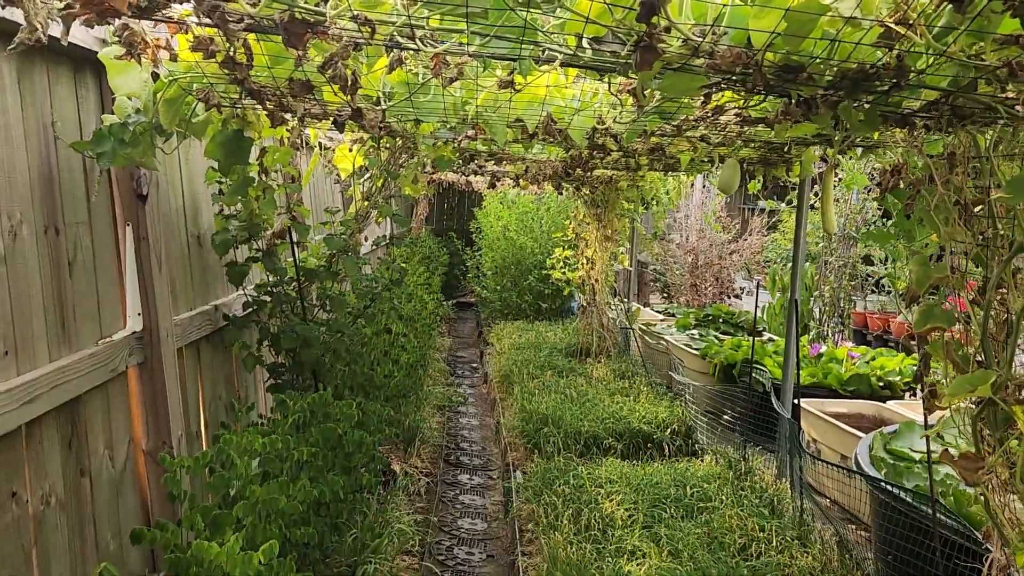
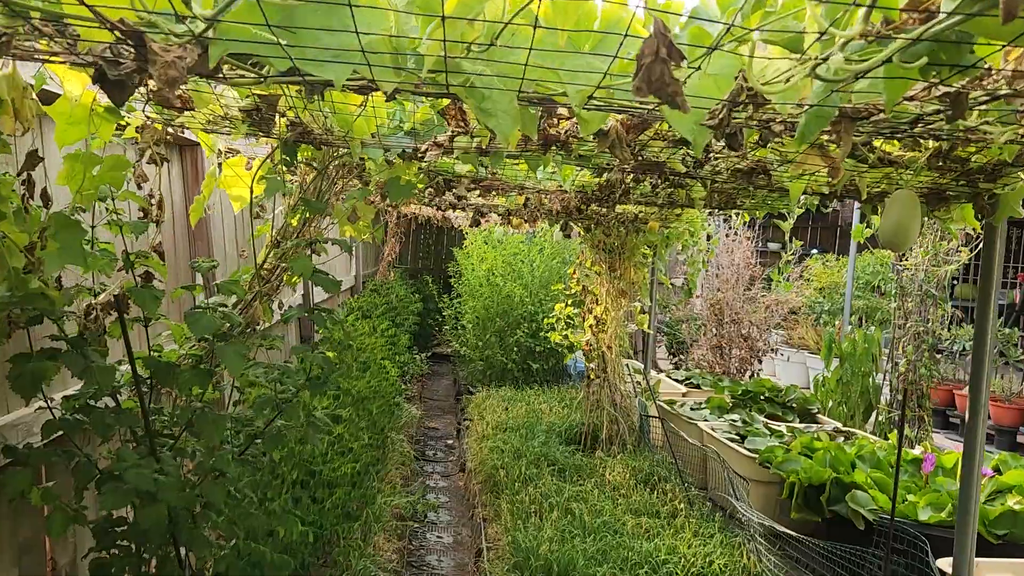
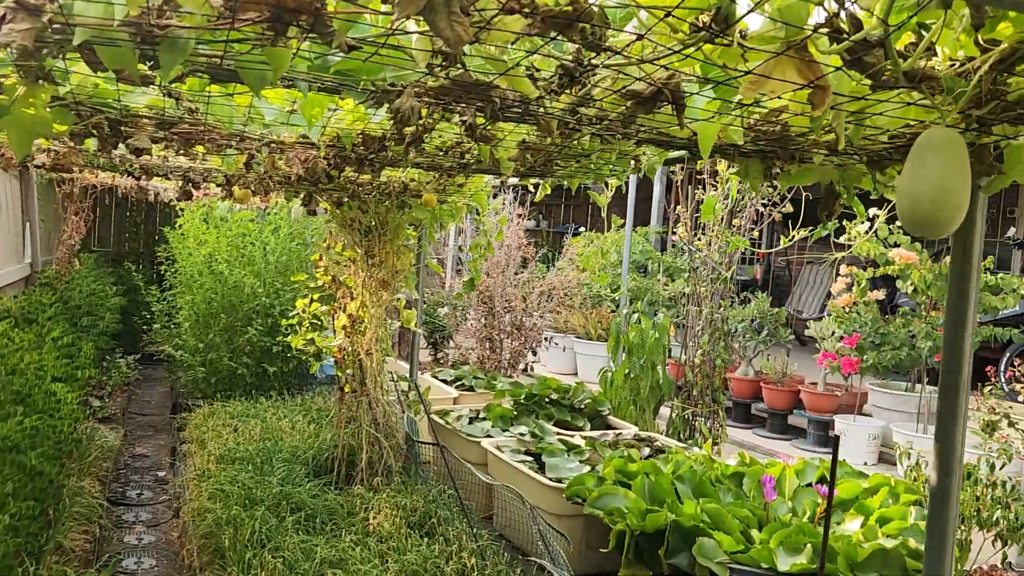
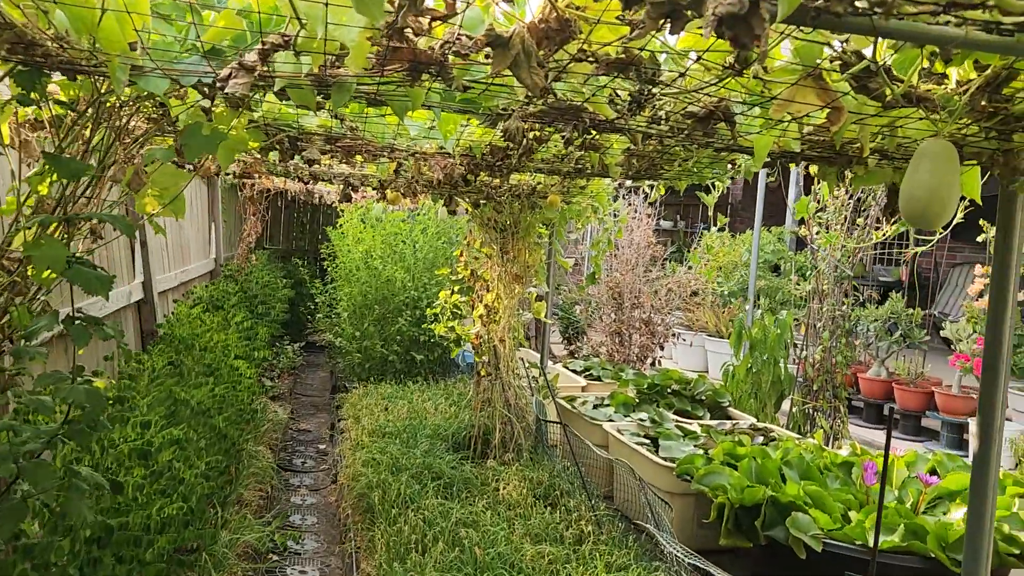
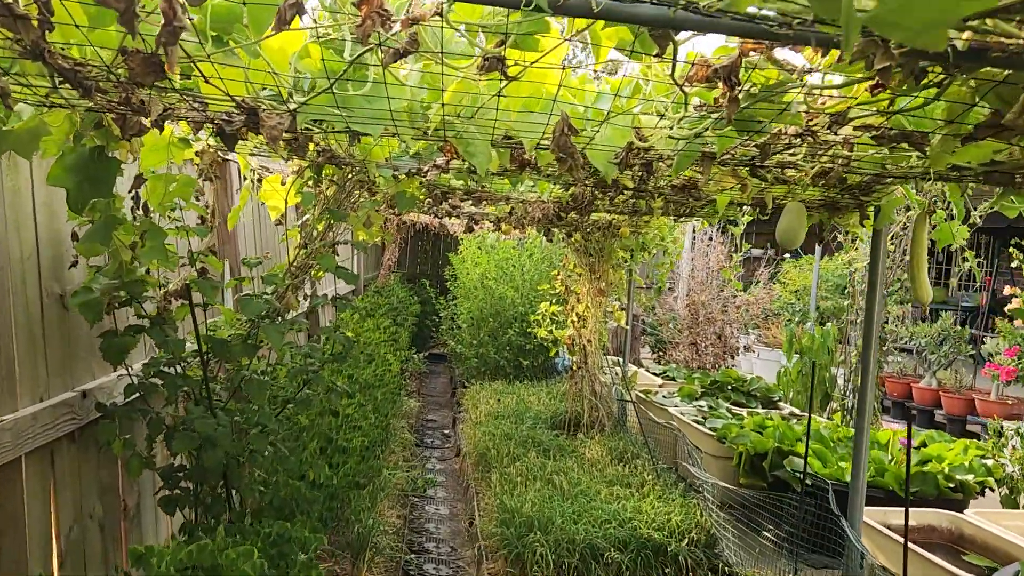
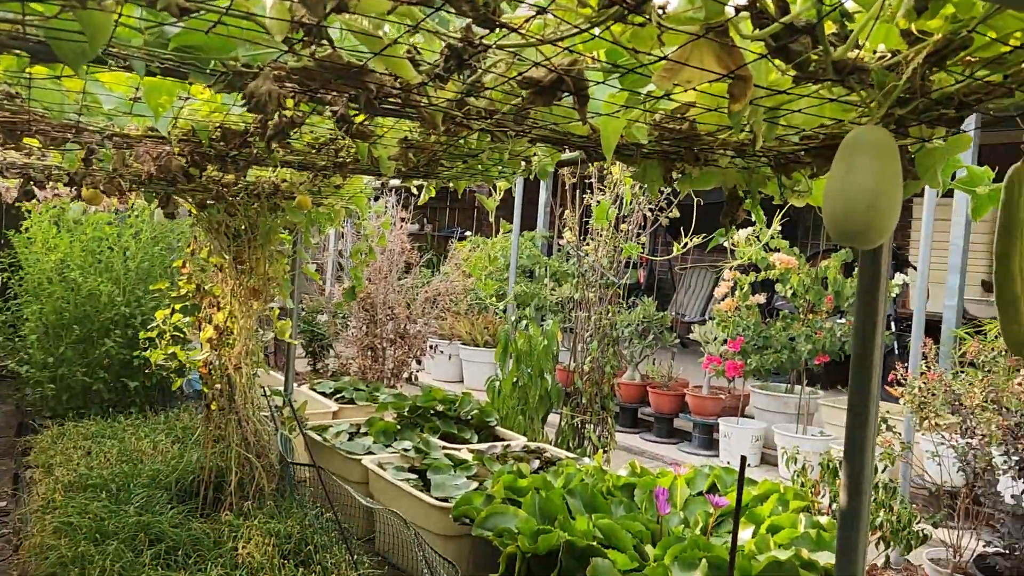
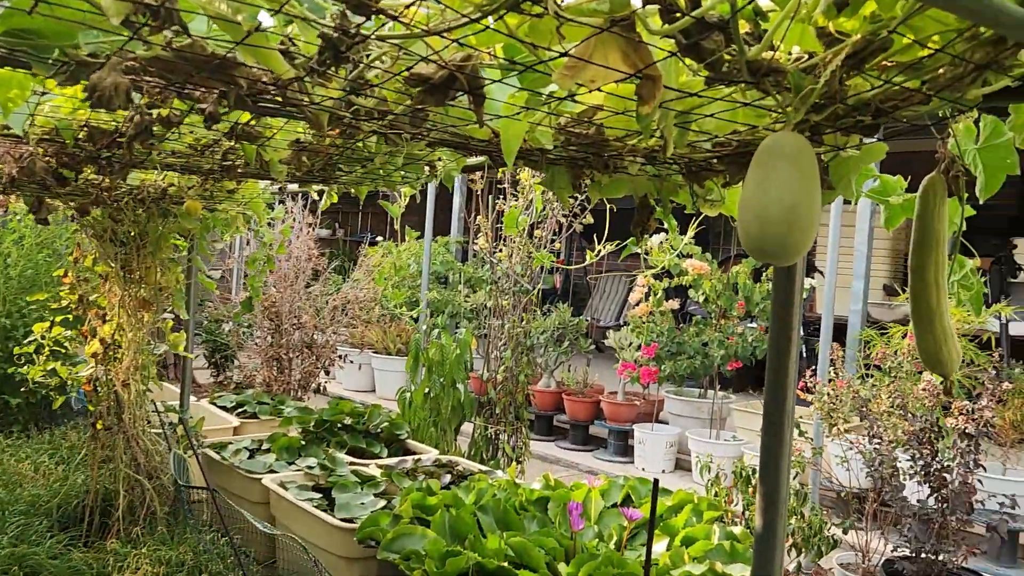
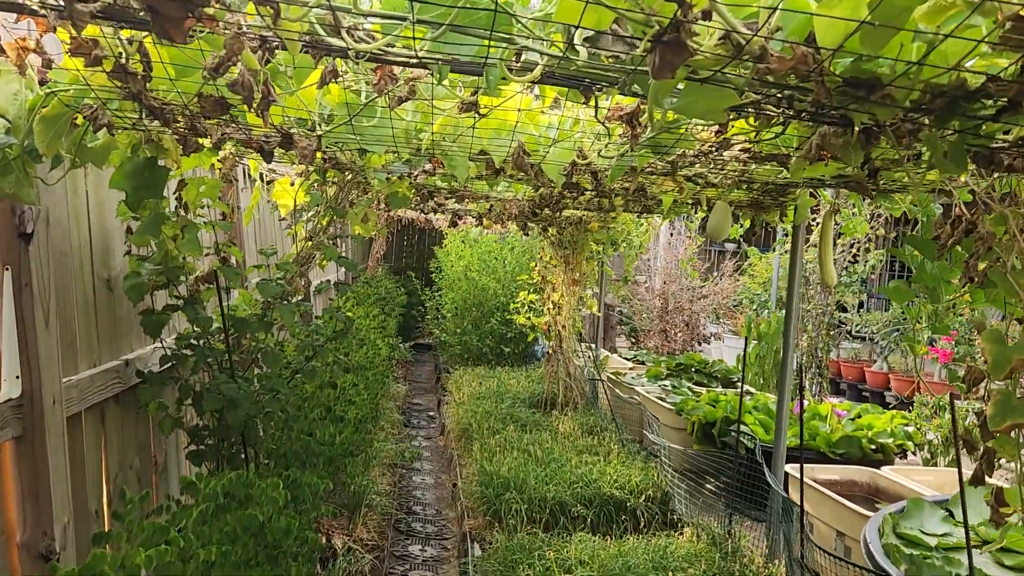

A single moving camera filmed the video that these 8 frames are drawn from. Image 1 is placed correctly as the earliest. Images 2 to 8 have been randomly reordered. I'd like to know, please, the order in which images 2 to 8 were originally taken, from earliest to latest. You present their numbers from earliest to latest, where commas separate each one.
8, 5, 2, 4, 3, 6, 7
